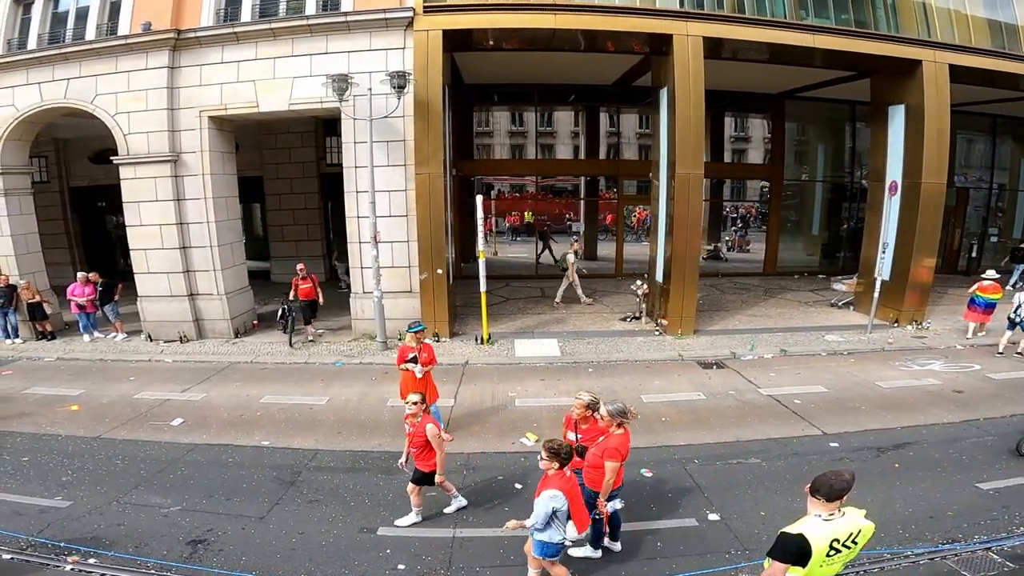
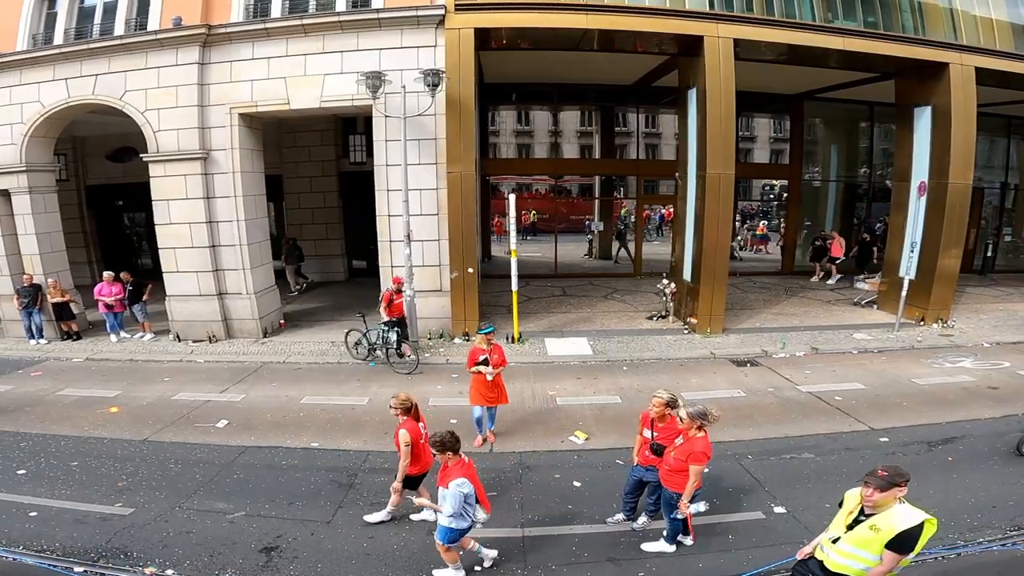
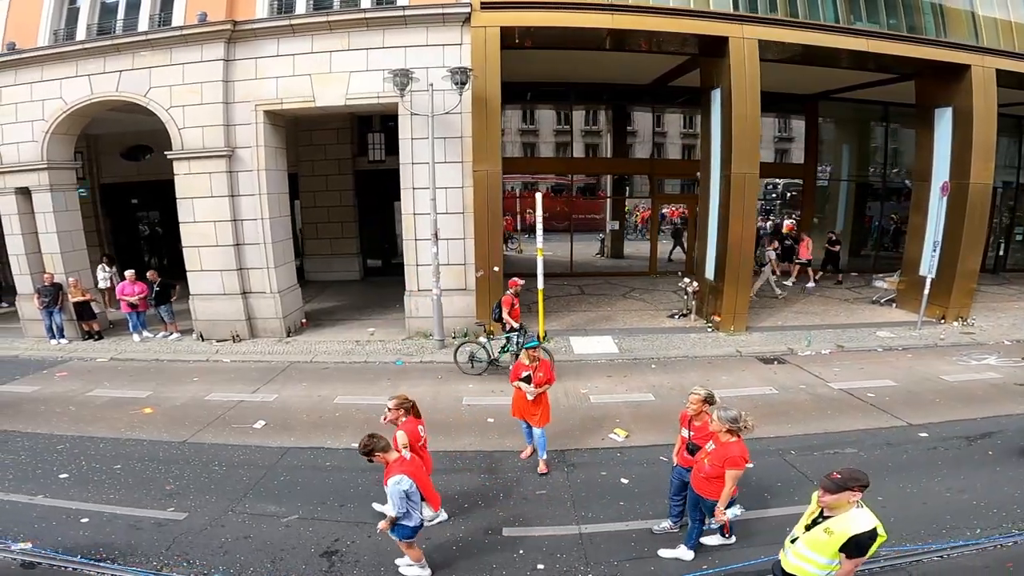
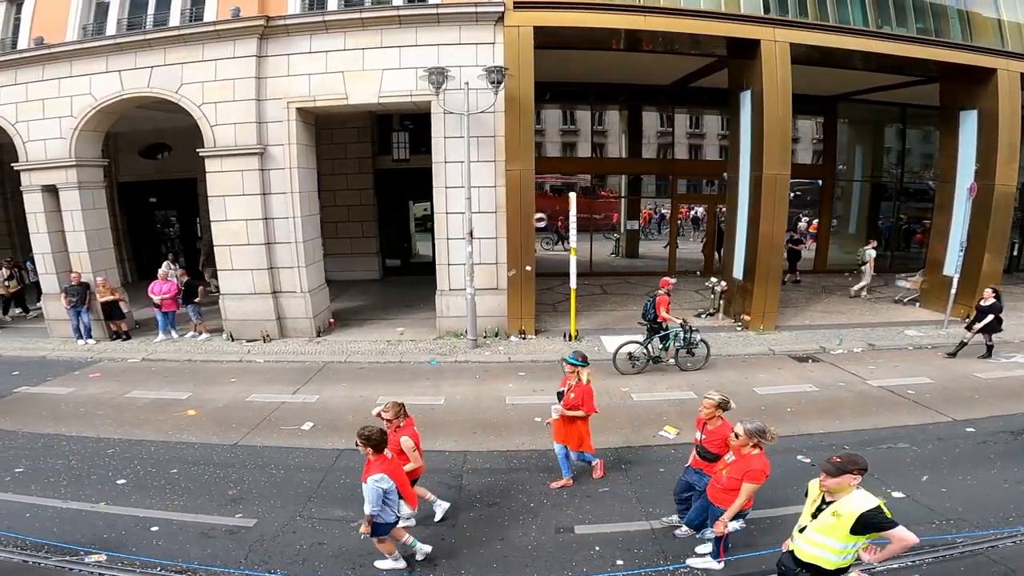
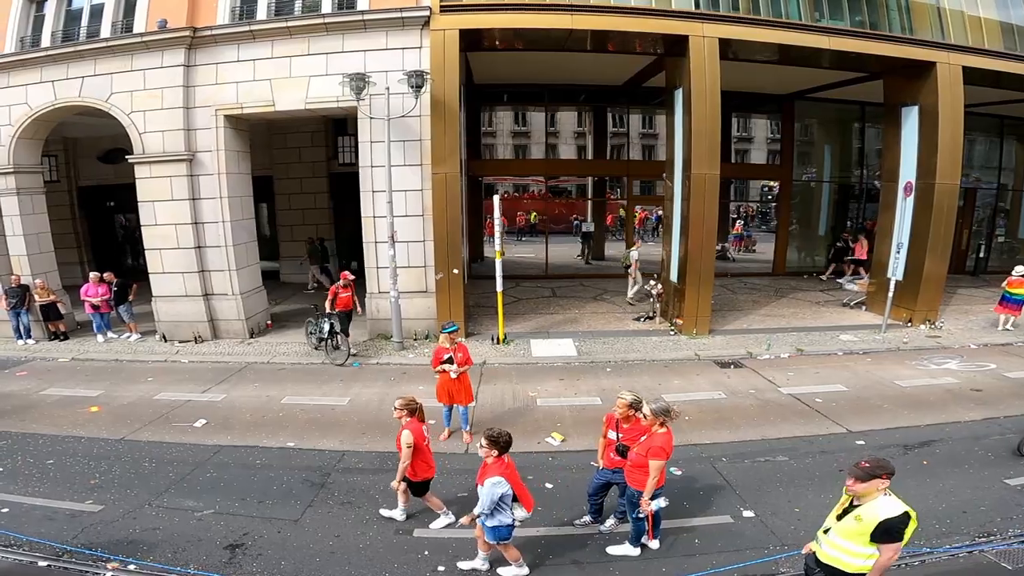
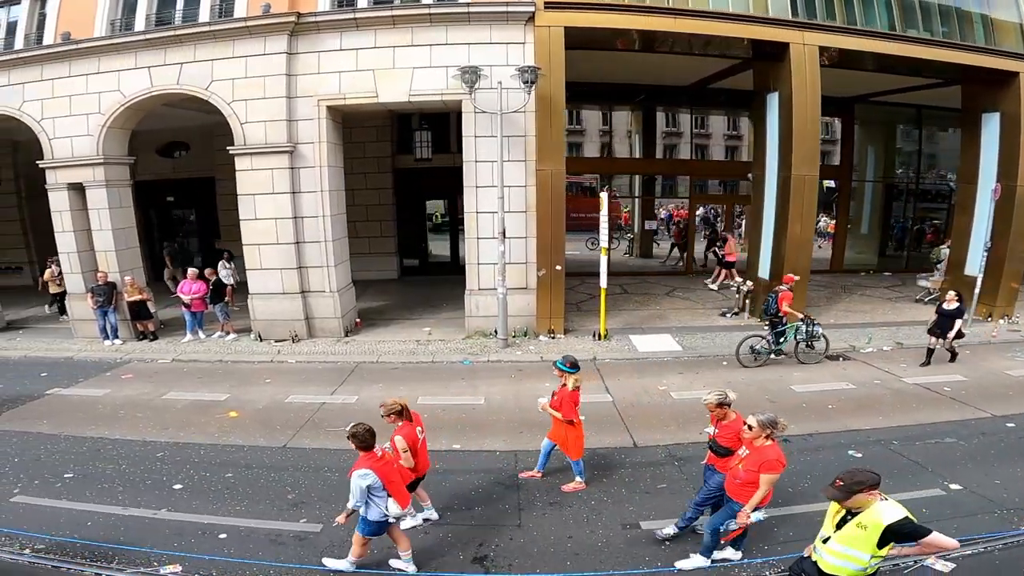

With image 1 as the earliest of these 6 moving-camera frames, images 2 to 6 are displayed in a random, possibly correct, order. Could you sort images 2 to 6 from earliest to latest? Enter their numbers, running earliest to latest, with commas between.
5, 2, 3, 4, 6
